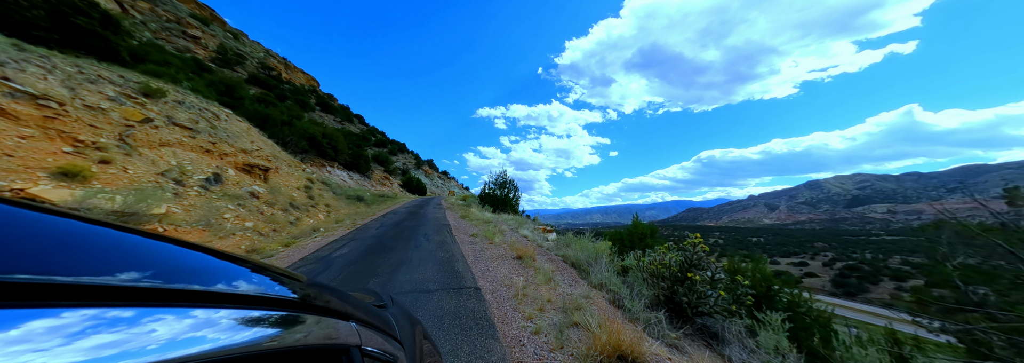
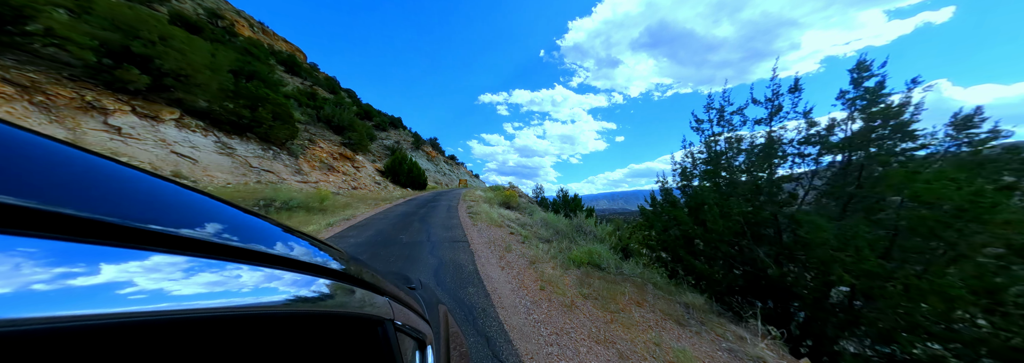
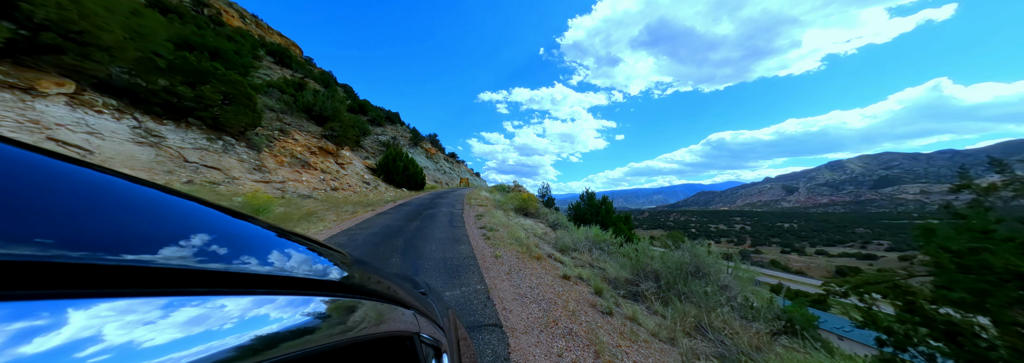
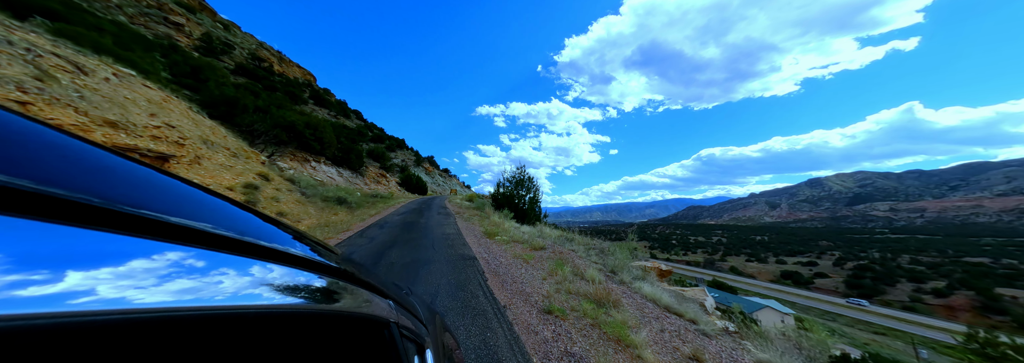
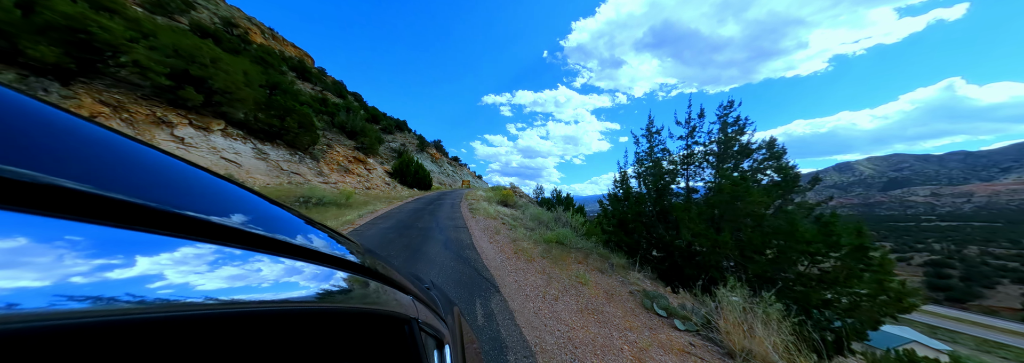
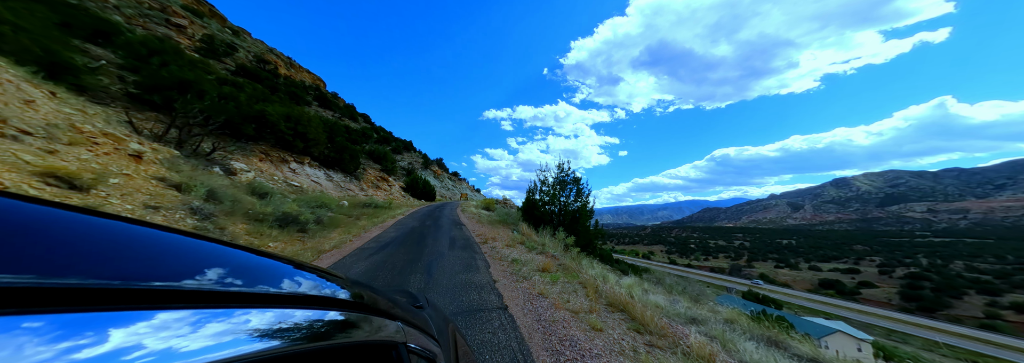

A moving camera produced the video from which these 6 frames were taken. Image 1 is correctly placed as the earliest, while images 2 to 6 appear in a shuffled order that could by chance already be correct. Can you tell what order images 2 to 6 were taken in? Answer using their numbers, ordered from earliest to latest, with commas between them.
4, 6, 5, 2, 3
